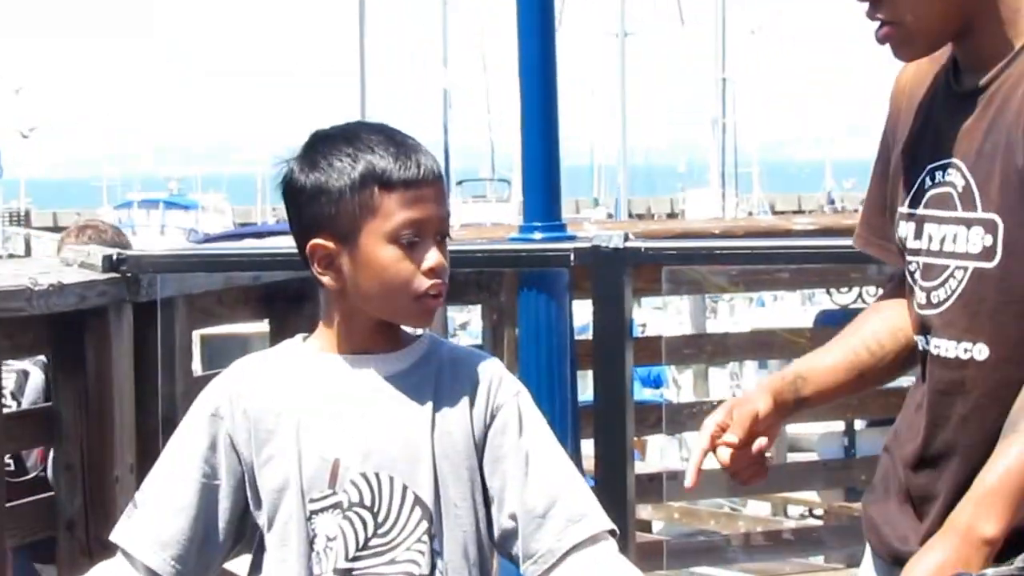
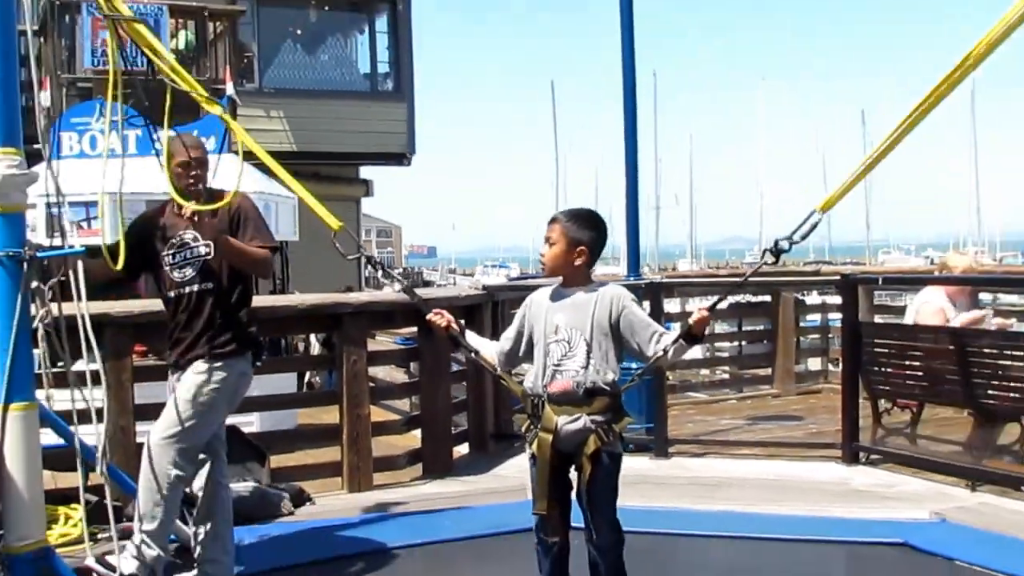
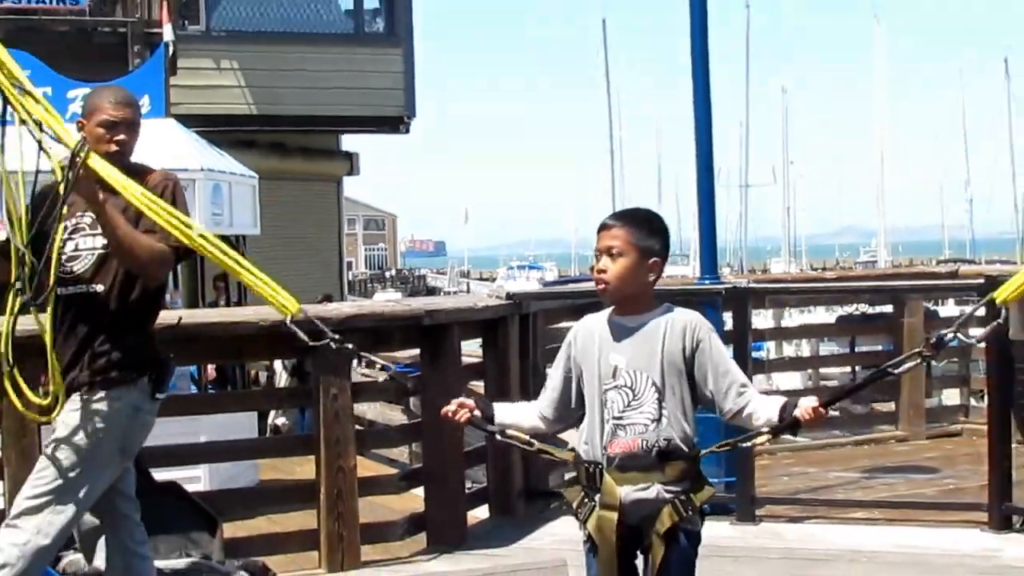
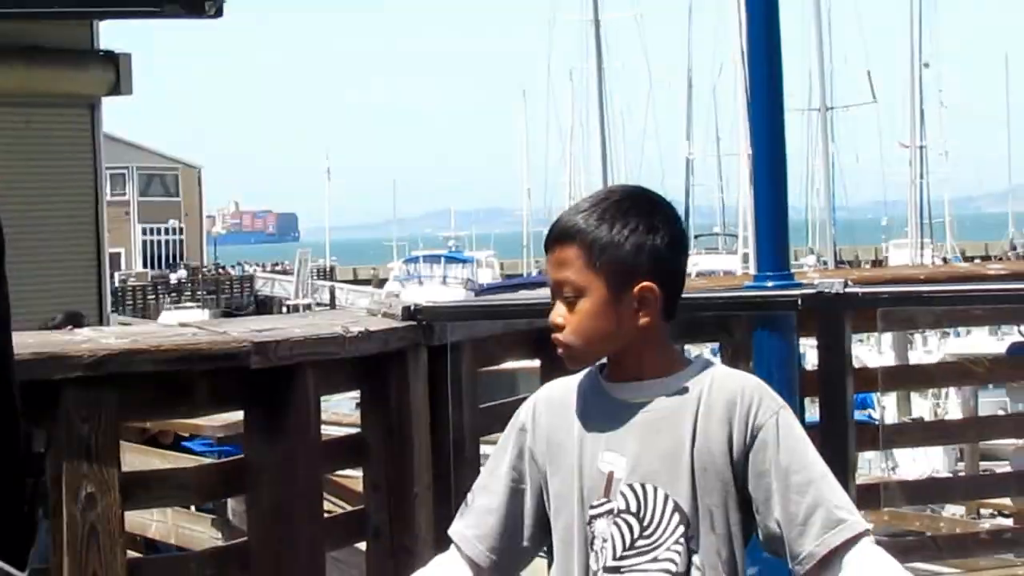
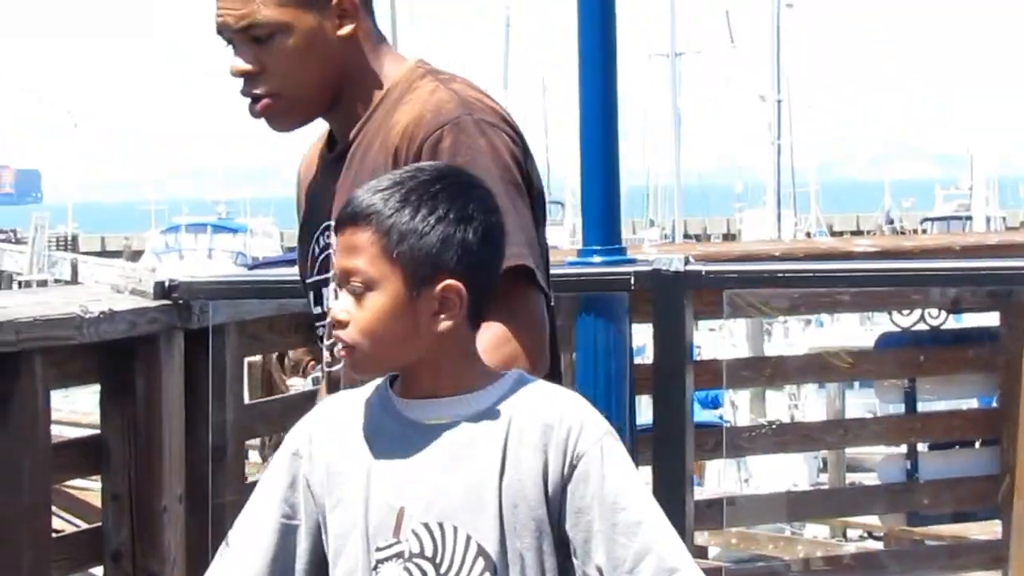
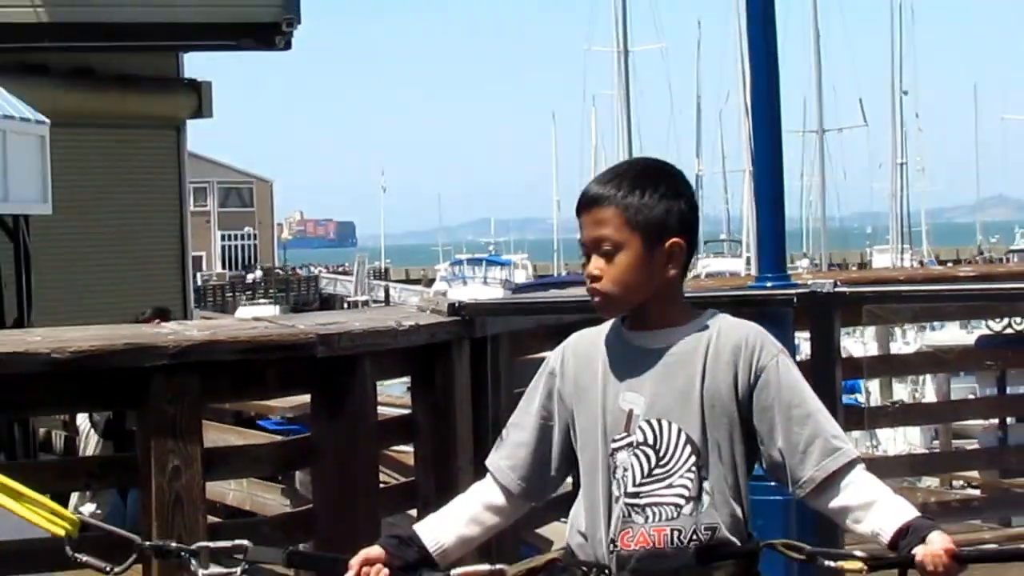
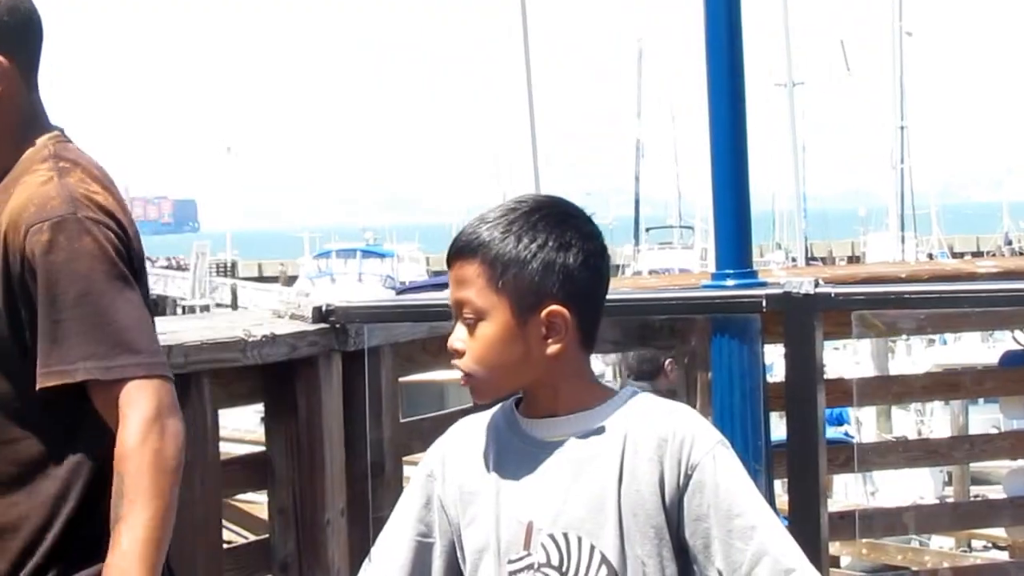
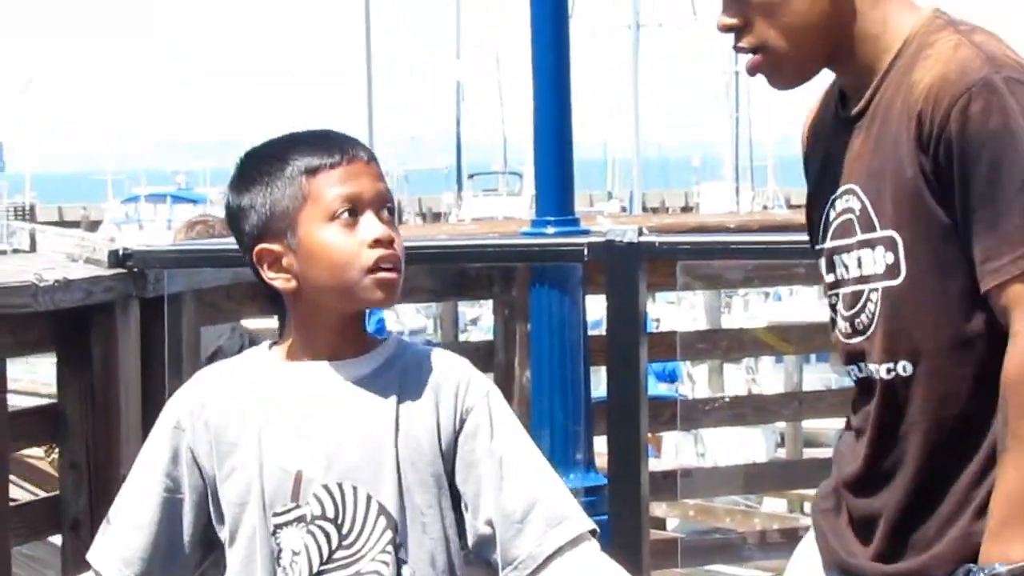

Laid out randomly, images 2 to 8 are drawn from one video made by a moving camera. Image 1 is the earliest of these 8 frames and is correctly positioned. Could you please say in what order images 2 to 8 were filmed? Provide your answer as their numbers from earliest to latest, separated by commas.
8, 5, 7, 4, 6, 3, 2
